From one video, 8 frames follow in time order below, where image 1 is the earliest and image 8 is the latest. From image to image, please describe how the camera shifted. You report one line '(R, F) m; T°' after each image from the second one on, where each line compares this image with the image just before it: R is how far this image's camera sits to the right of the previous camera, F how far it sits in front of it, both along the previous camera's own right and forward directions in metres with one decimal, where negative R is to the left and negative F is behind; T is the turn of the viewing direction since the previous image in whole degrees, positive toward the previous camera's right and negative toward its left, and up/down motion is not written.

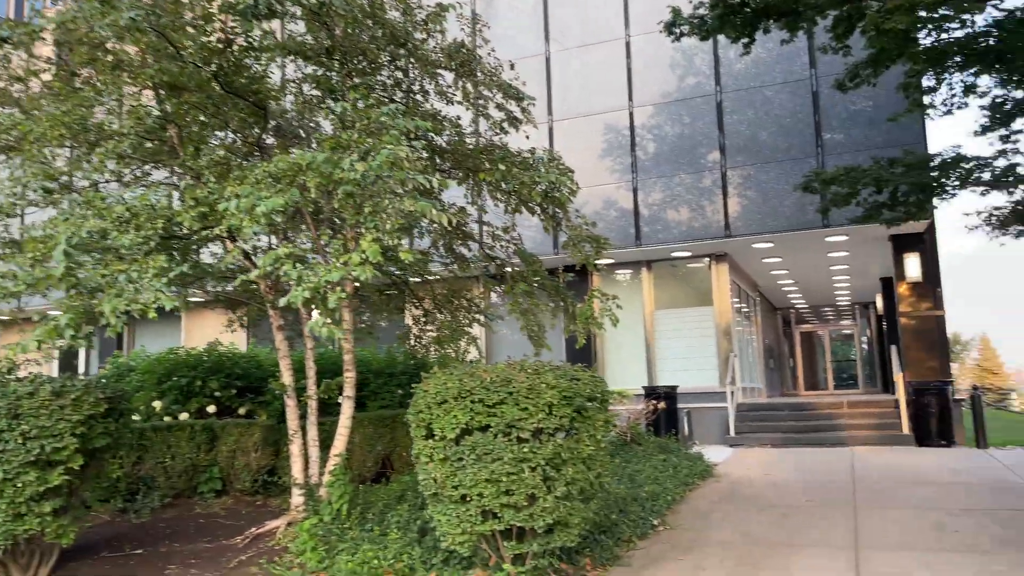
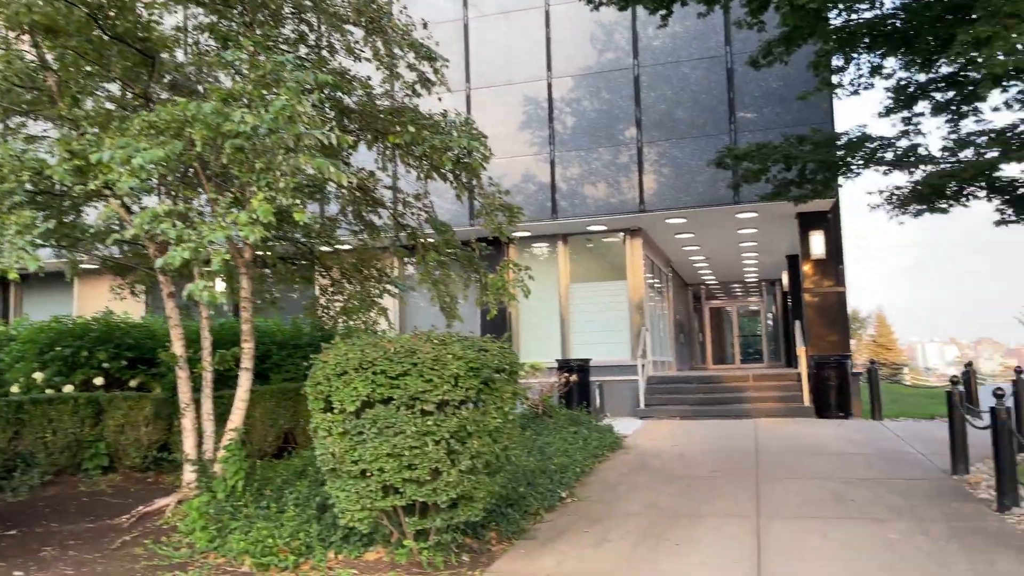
(+0.1, +0.2) m; +6°
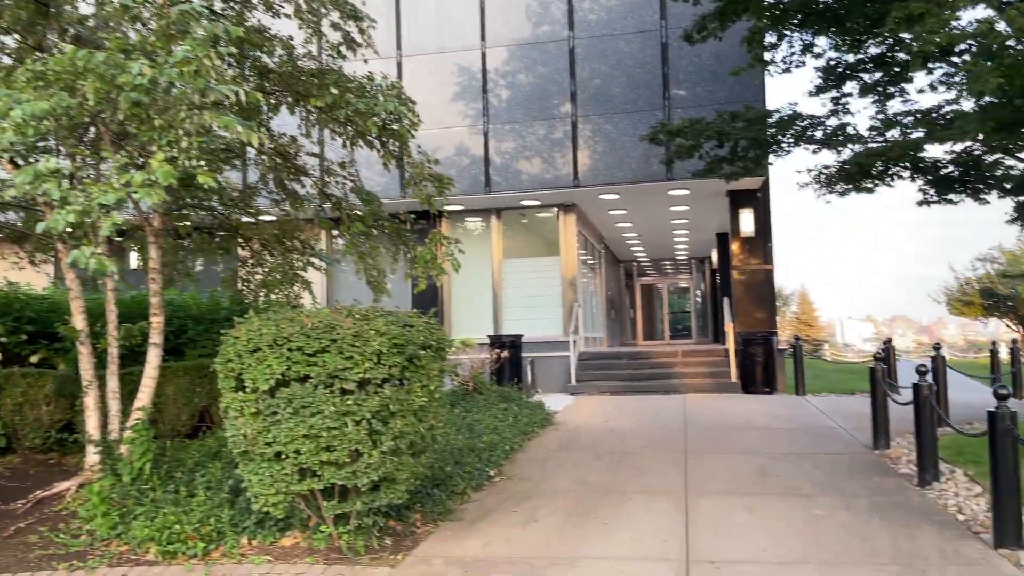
(0.0, +0.2) m; +5°
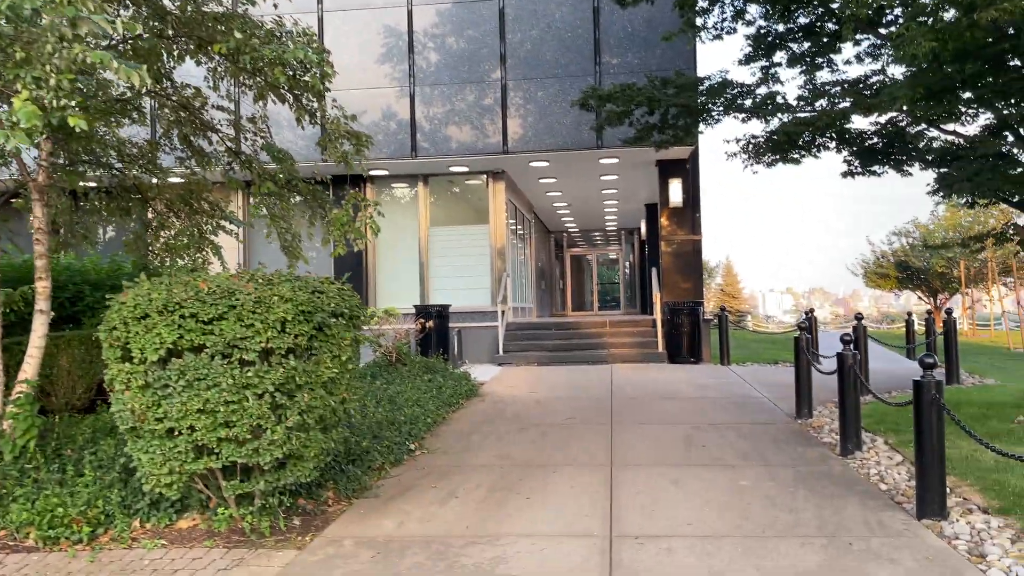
(+0.1, +0.3) m; +5°
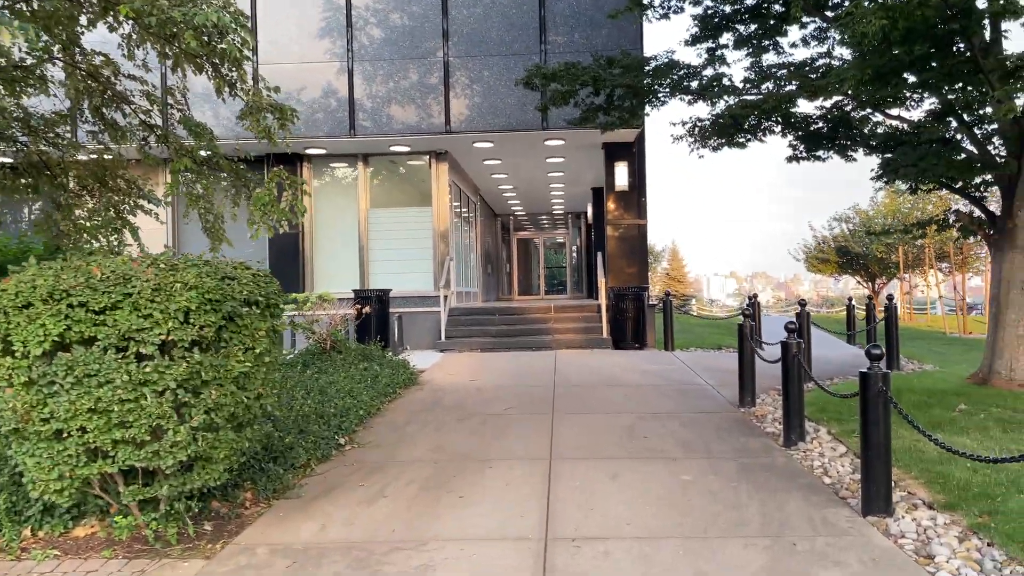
(+0.1, +0.3) m; +4°
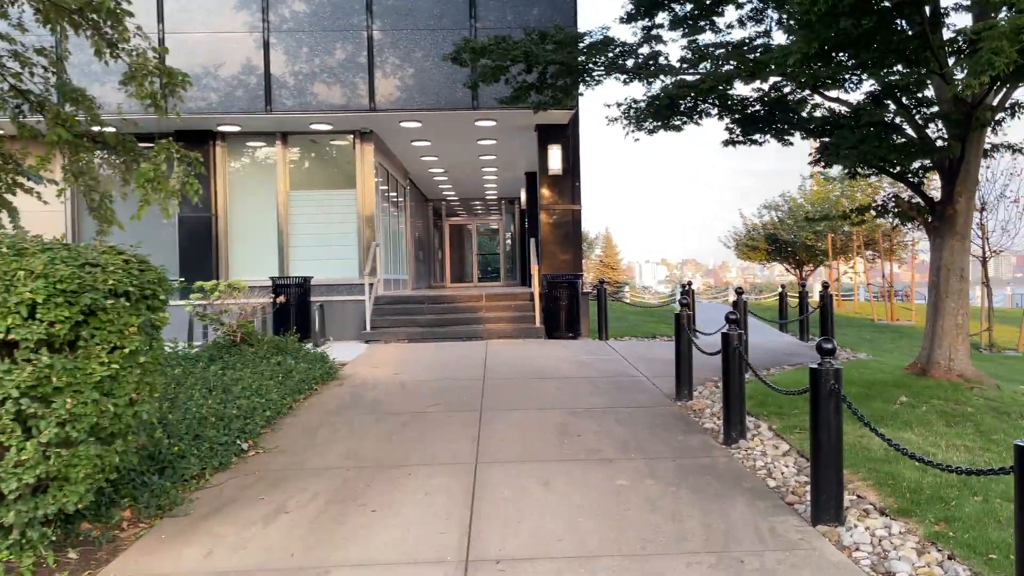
(+0.1, +0.5) m; +5°
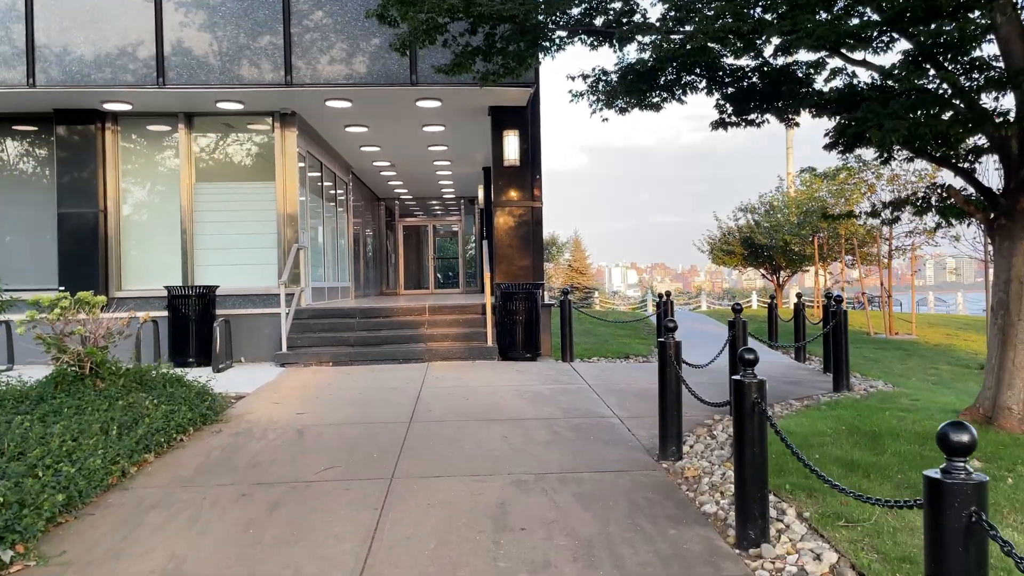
(+0.3, +1.8) m; +2°
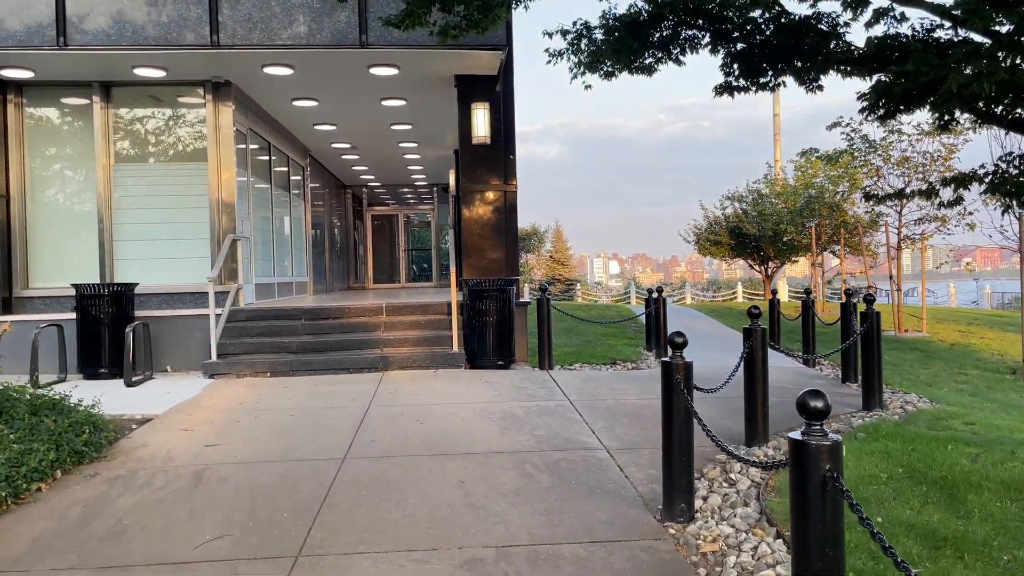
(+0.1, +1.3) m; +1°
